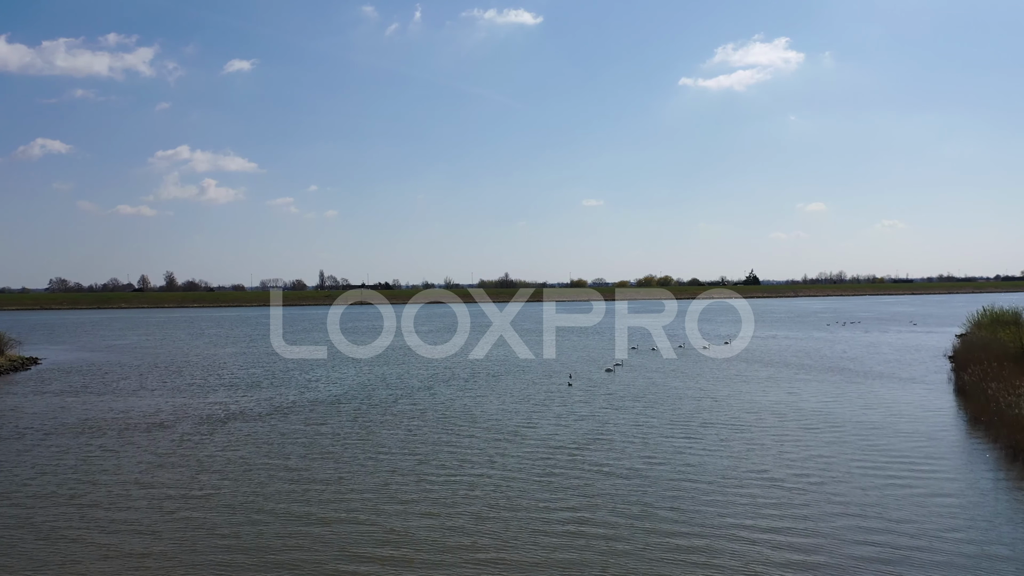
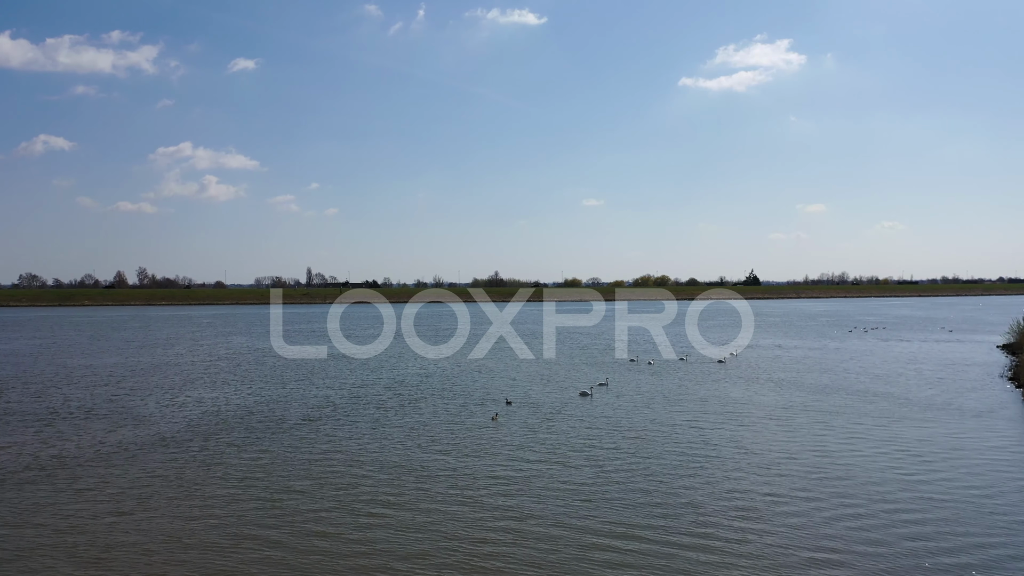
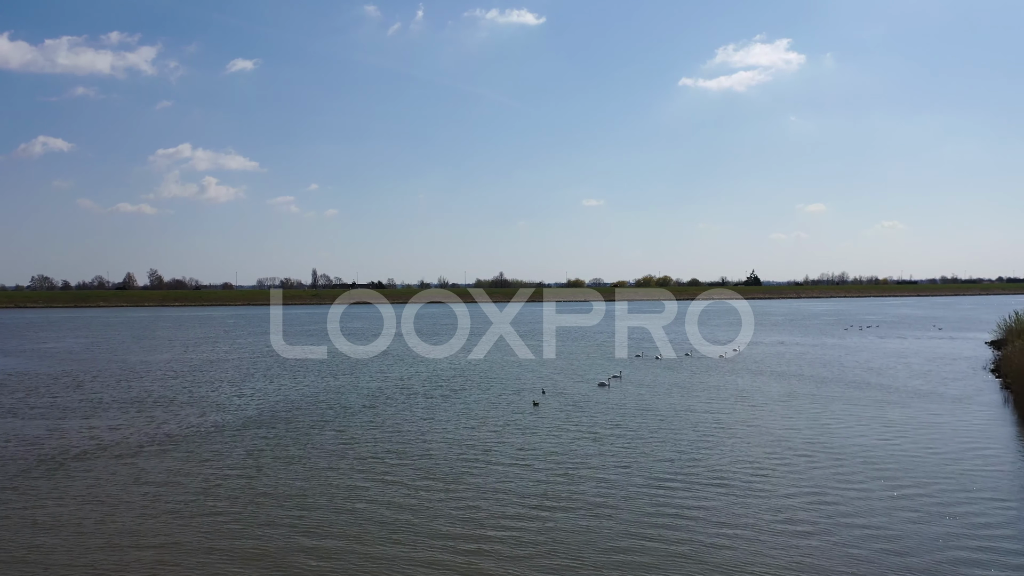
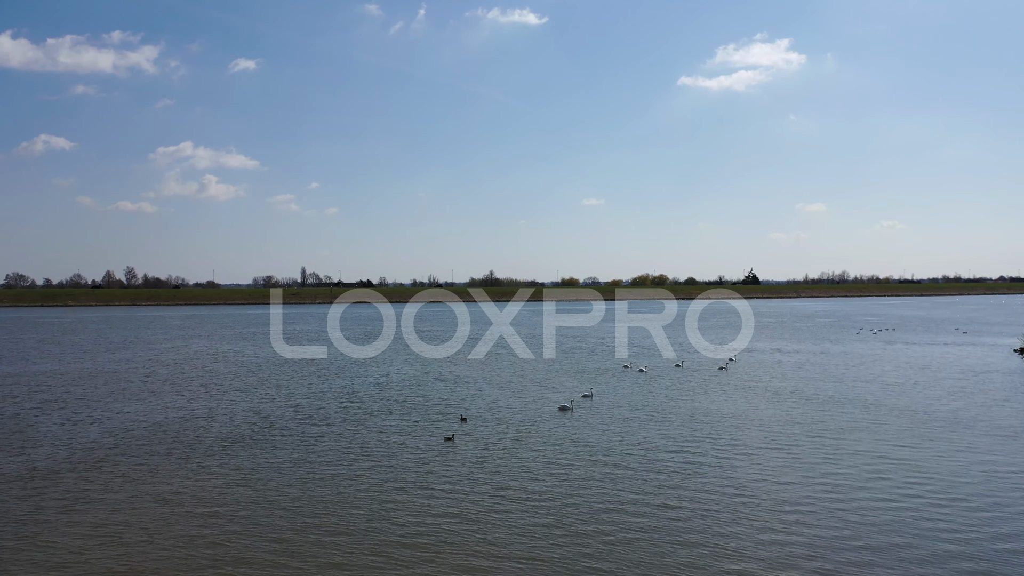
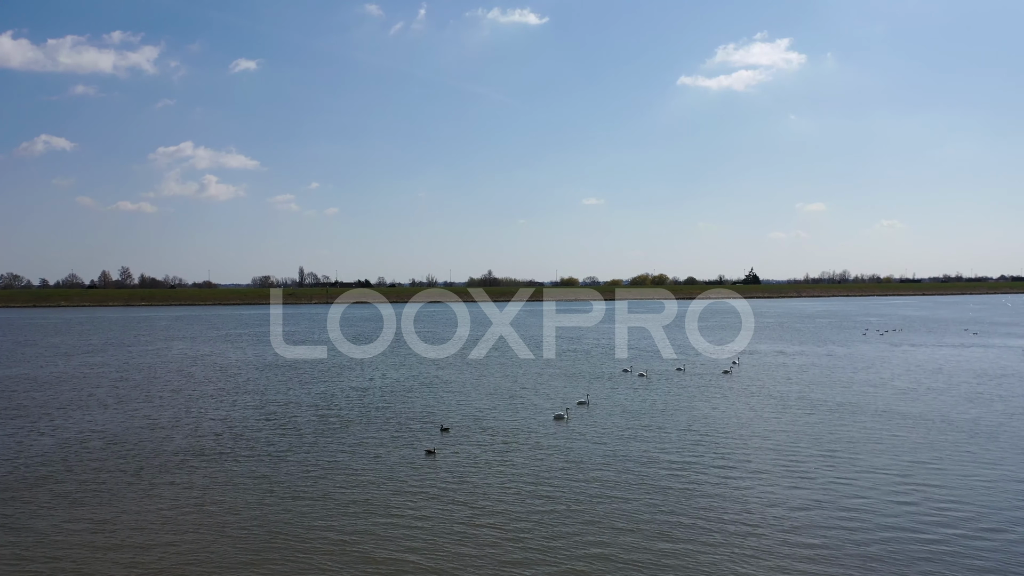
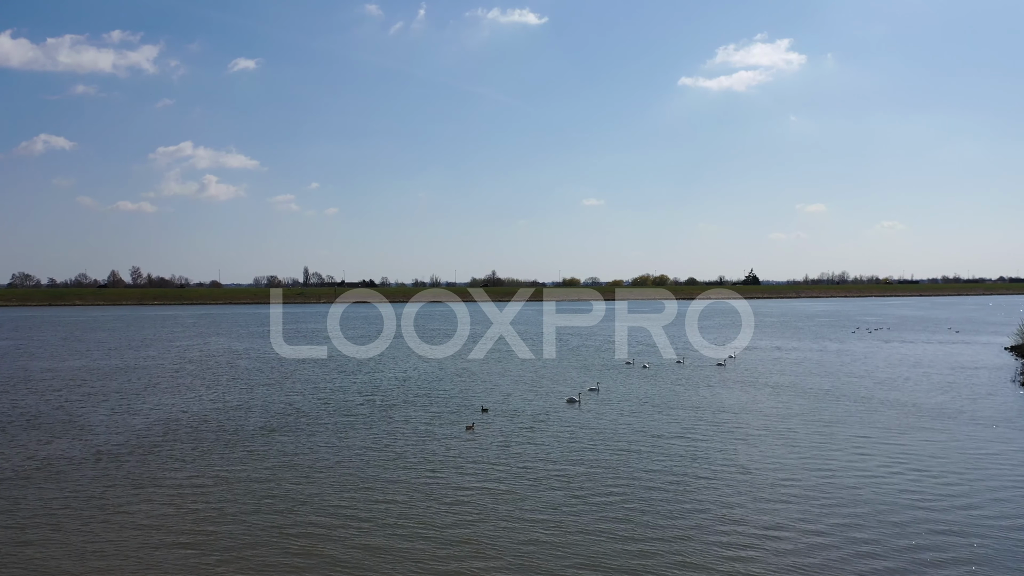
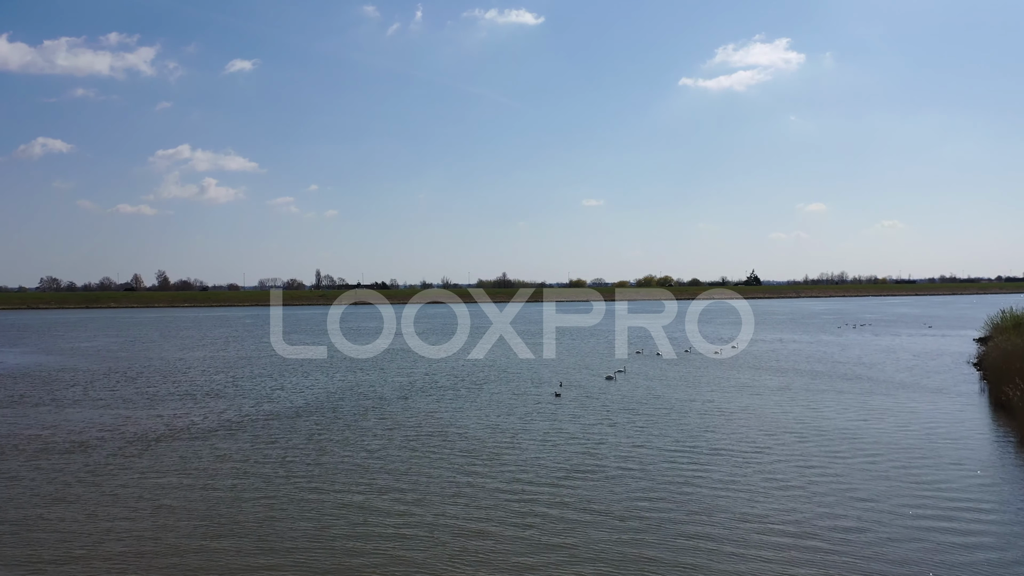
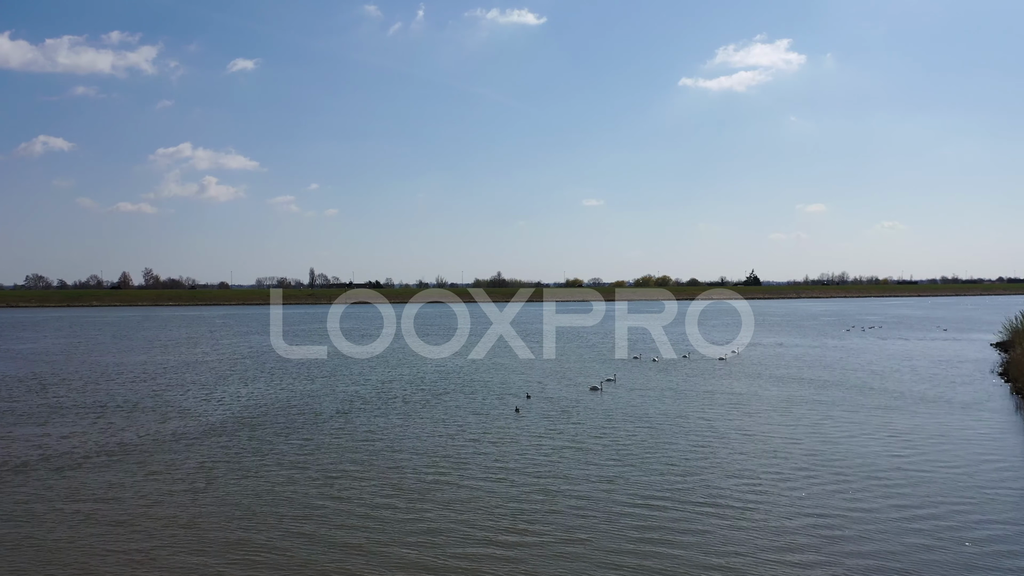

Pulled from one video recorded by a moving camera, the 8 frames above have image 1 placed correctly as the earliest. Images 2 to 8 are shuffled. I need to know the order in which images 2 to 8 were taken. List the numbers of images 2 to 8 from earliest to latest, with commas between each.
7, 3, 8, 2, 6, 4, 5
